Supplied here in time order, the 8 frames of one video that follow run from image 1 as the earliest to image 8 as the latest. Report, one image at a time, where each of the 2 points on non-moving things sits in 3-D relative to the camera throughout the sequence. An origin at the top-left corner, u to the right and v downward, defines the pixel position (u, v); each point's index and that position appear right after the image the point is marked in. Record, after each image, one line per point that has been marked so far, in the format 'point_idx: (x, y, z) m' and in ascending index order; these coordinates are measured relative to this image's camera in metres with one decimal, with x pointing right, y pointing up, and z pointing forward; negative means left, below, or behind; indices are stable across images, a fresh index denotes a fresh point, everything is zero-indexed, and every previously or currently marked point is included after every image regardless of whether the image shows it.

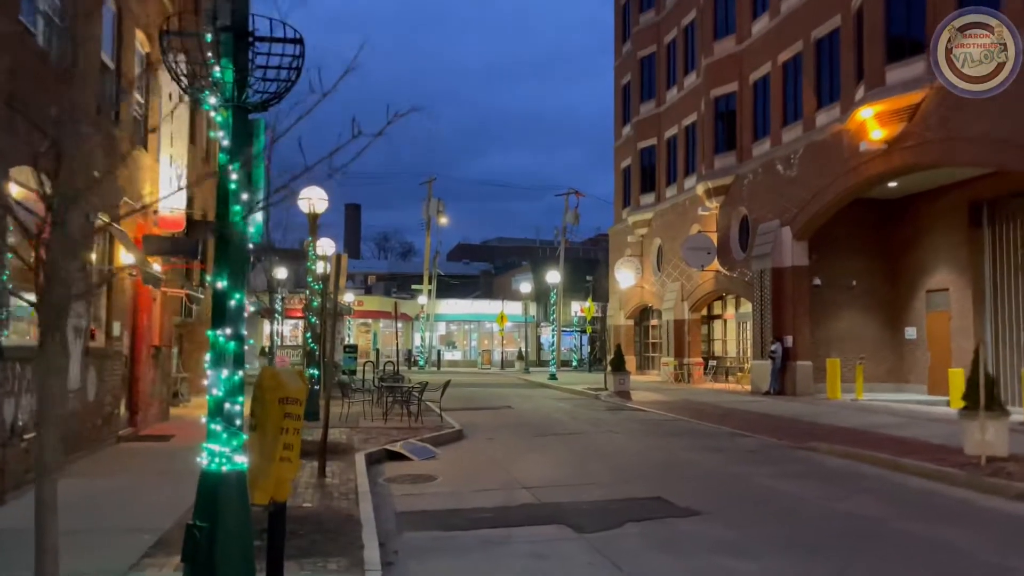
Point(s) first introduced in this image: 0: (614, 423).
0: (+2.3, -3.0, +18.0) m
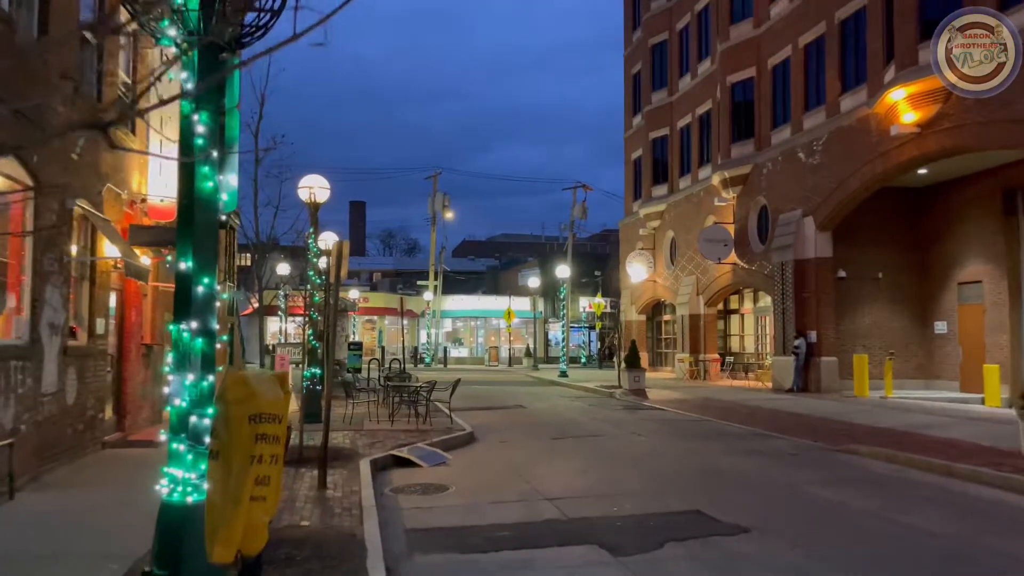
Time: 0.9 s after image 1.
0: (+2.6, -2.9, +17.0) m
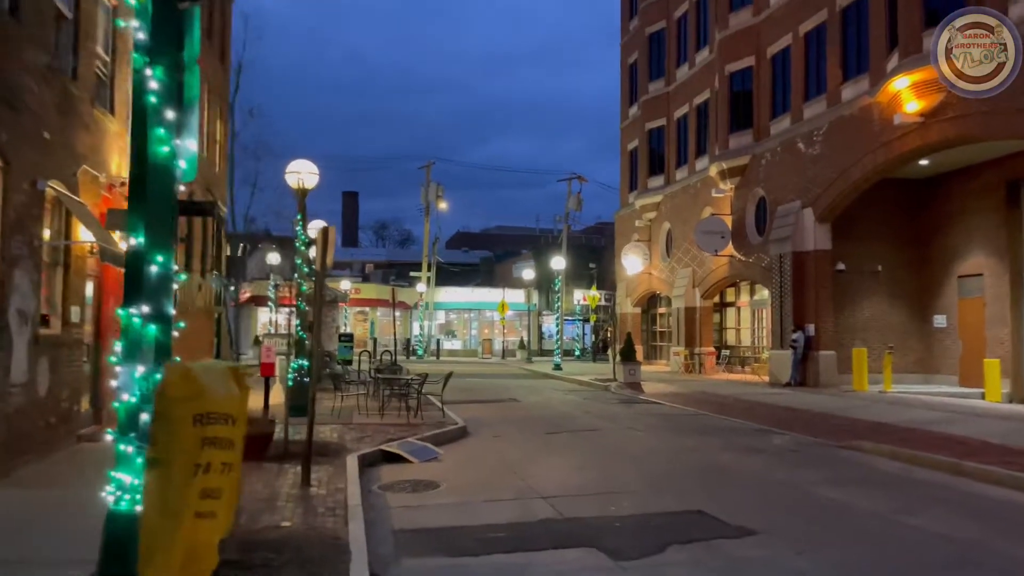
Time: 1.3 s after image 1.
0: (+2.4, -2.7, +16.6) m
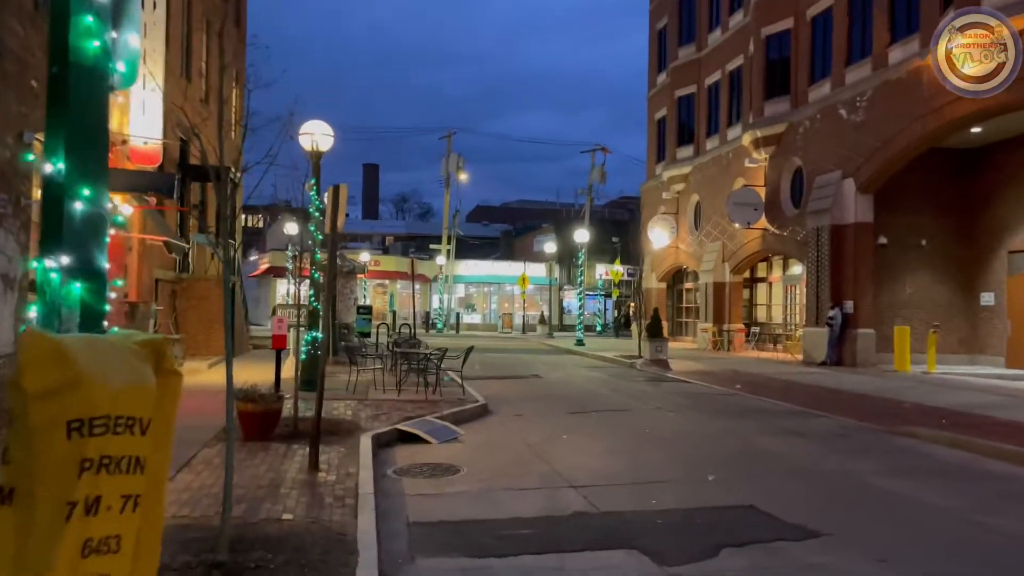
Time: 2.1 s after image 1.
0: (+2.9, -2.1, +15.7) m
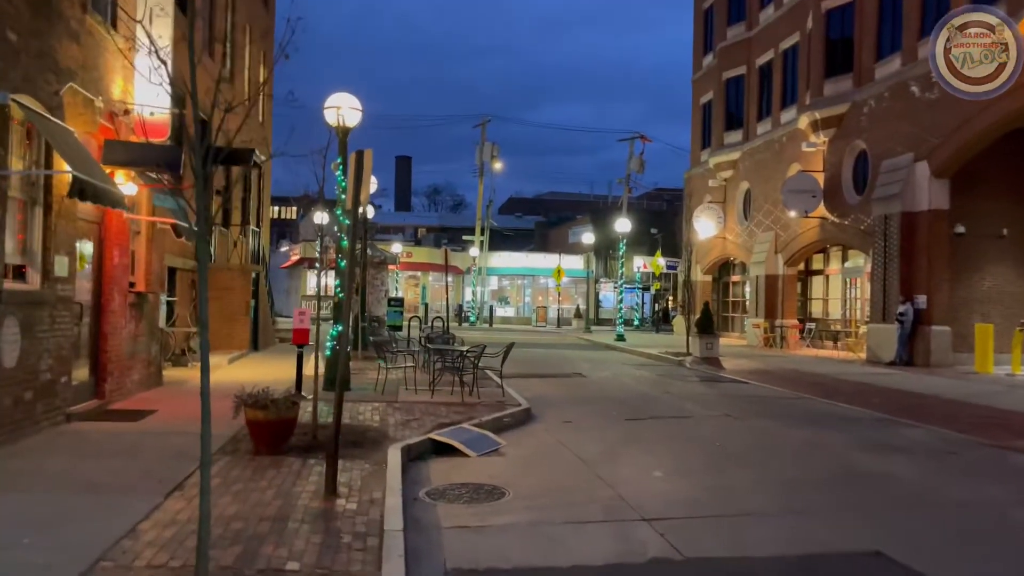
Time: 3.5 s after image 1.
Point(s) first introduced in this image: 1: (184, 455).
0: (+3.7, -2.0, +14.1) m
1: (-3.2, -1.6, +7.9) m
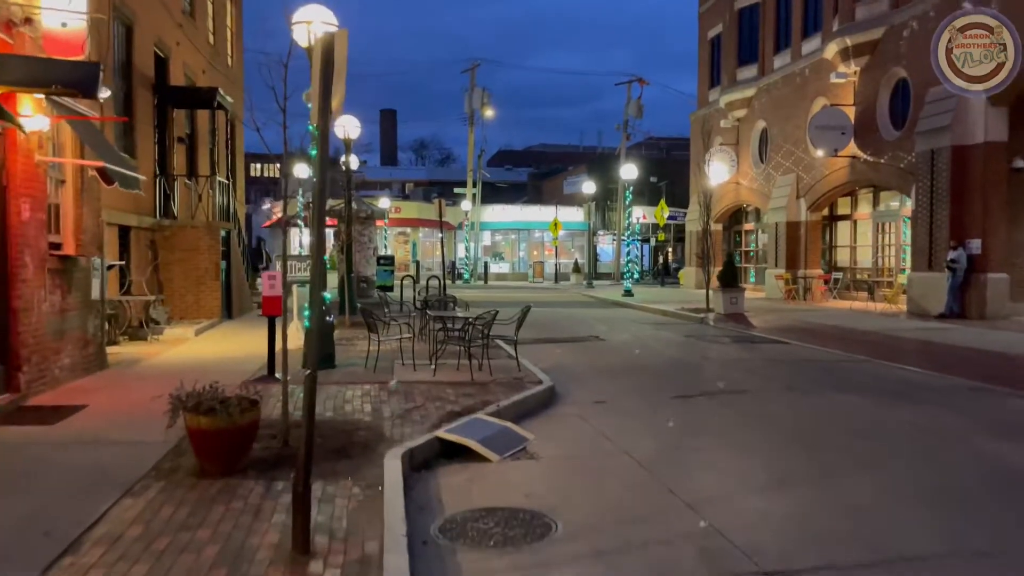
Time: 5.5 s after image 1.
0: (+3.9, -1.2, +12.0) m
1: (-2.9, -1.4, +5.7) m
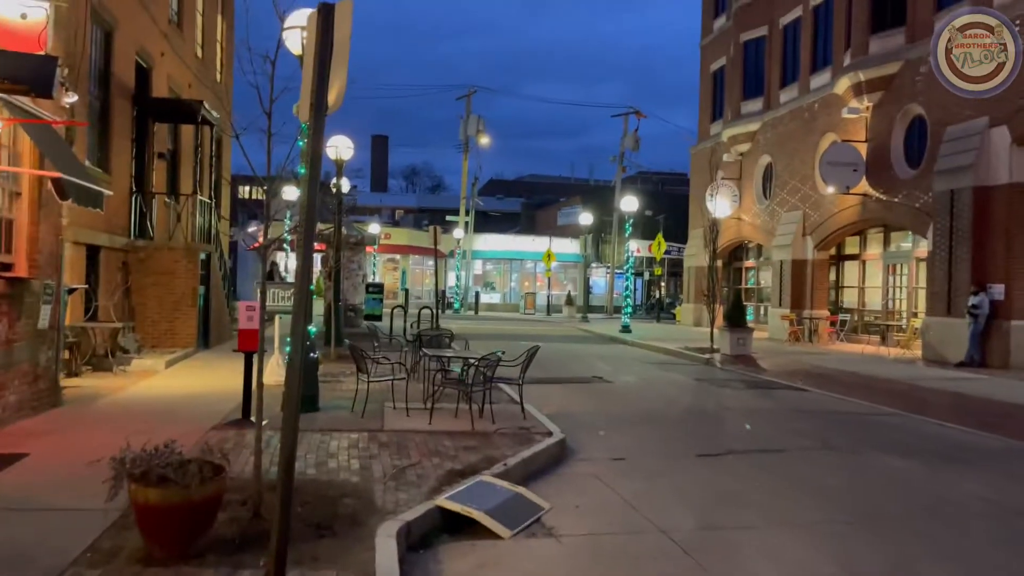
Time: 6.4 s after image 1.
0: (+3.9, -1.8, +11.0) m
1: (-2.8, -1.6, +4.5) m
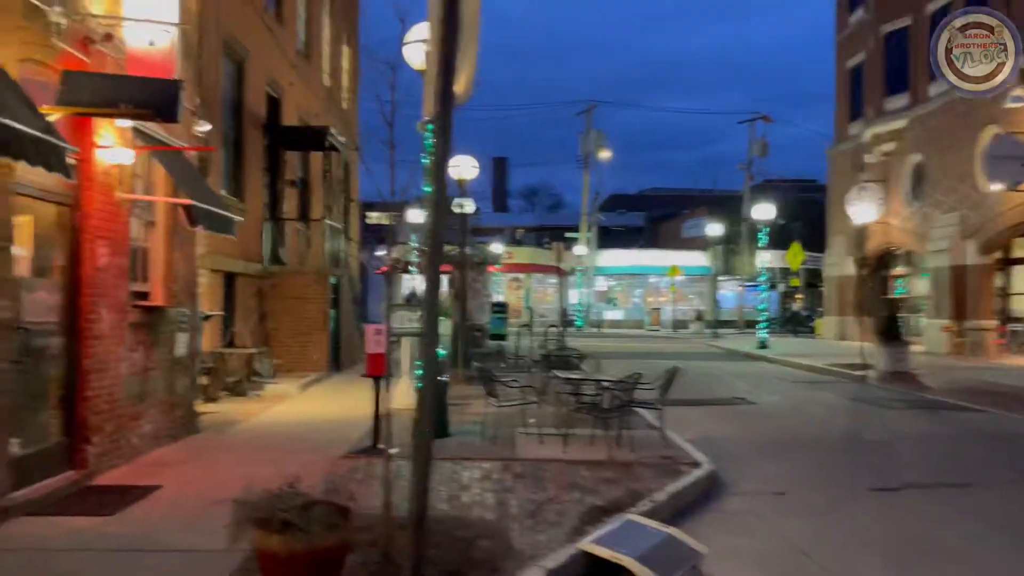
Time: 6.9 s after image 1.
0: (+5.7, -1.9, +9.6) m
1: (-2.0, -1.7, +4.2) m
